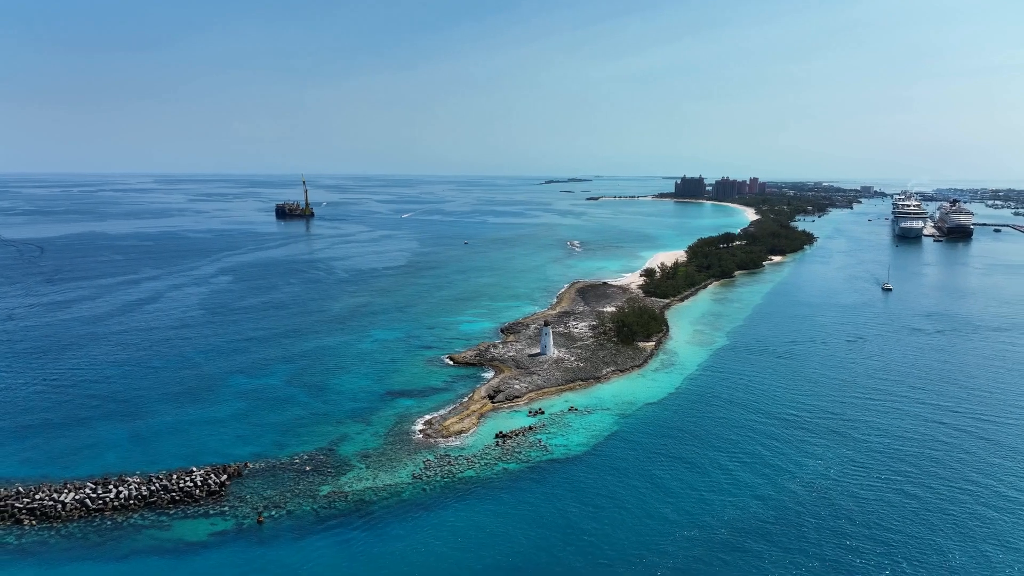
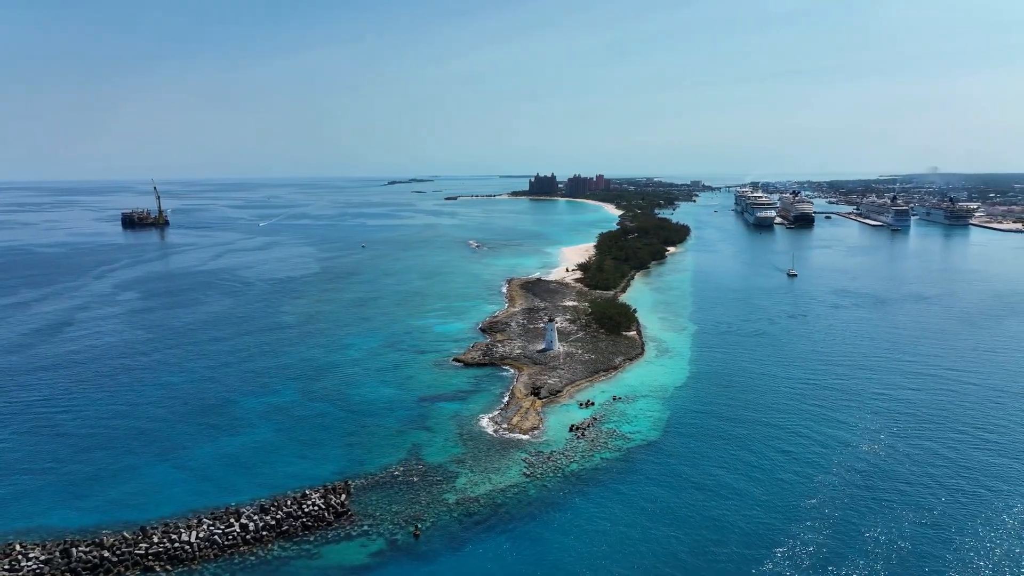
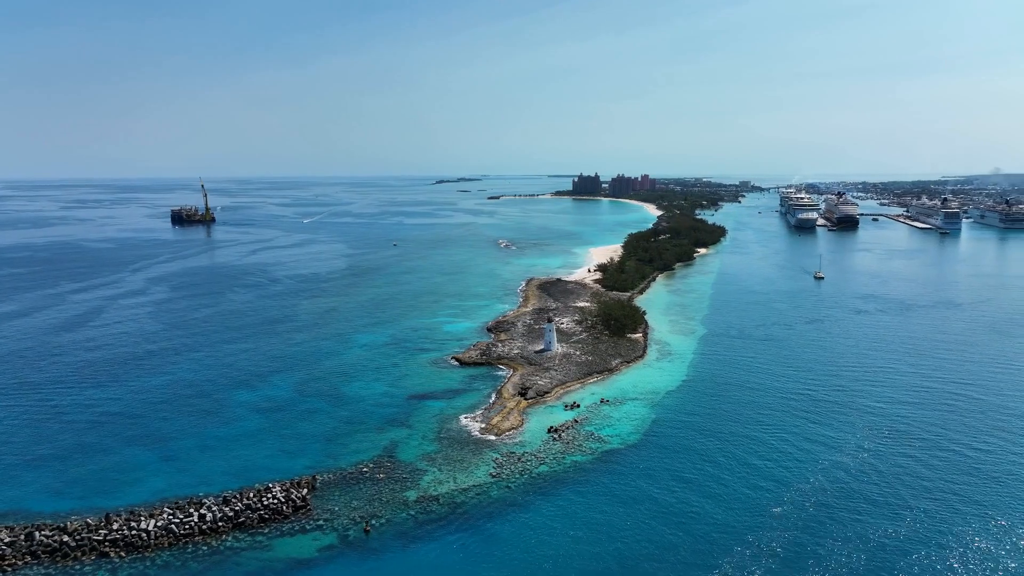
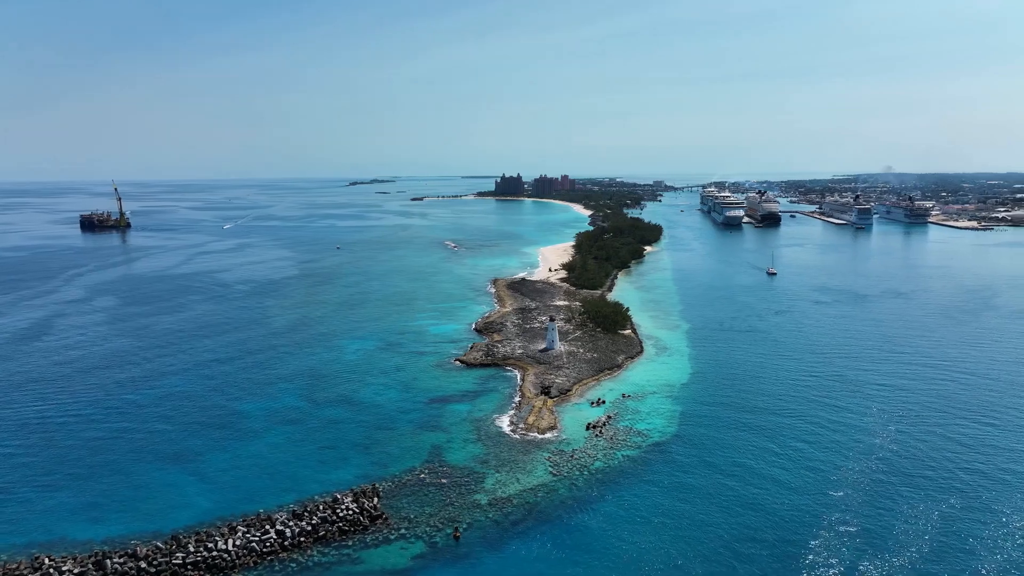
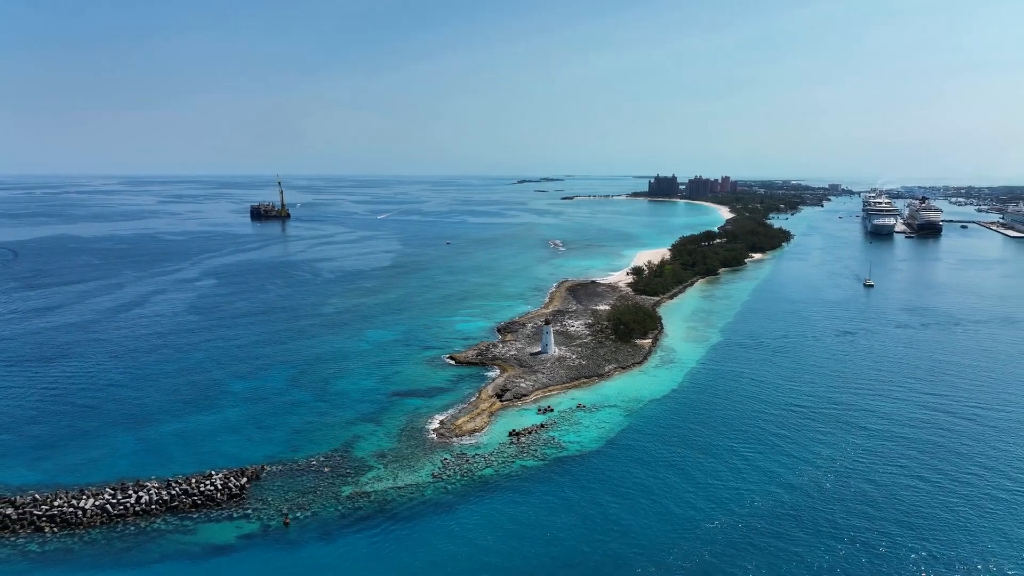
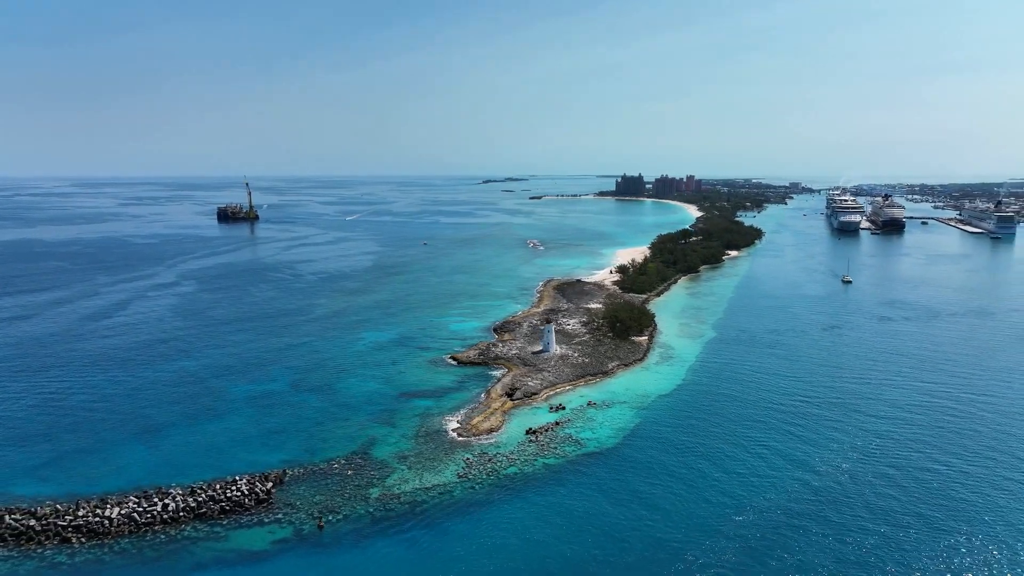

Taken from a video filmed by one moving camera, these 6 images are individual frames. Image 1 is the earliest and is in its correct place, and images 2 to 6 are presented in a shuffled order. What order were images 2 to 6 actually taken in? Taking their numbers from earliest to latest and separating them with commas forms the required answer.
5, 6, 3, 2, 4
